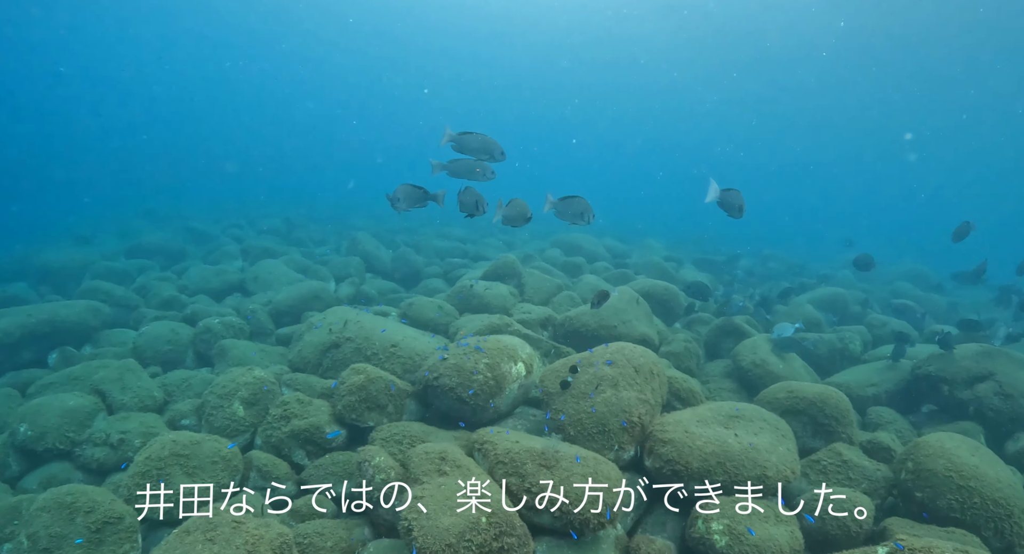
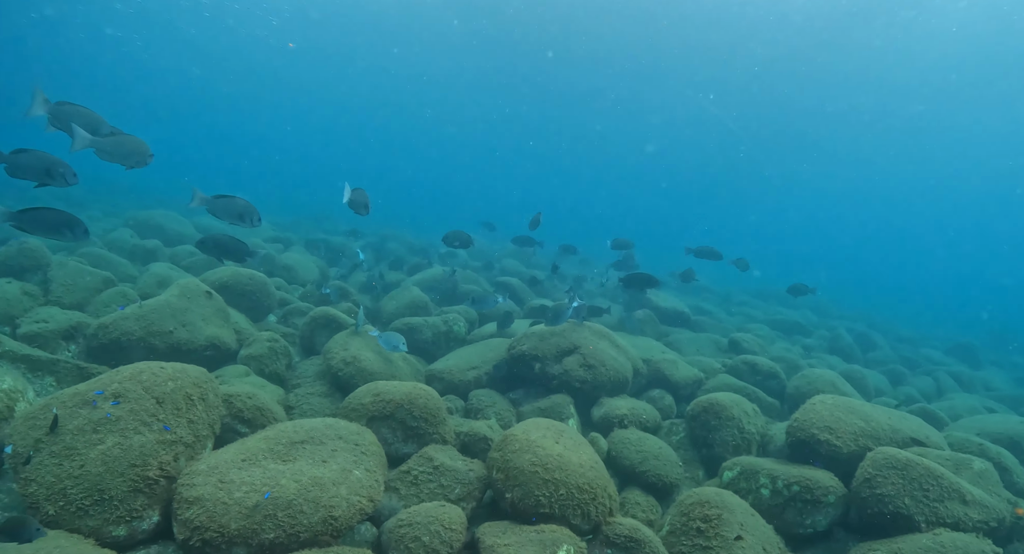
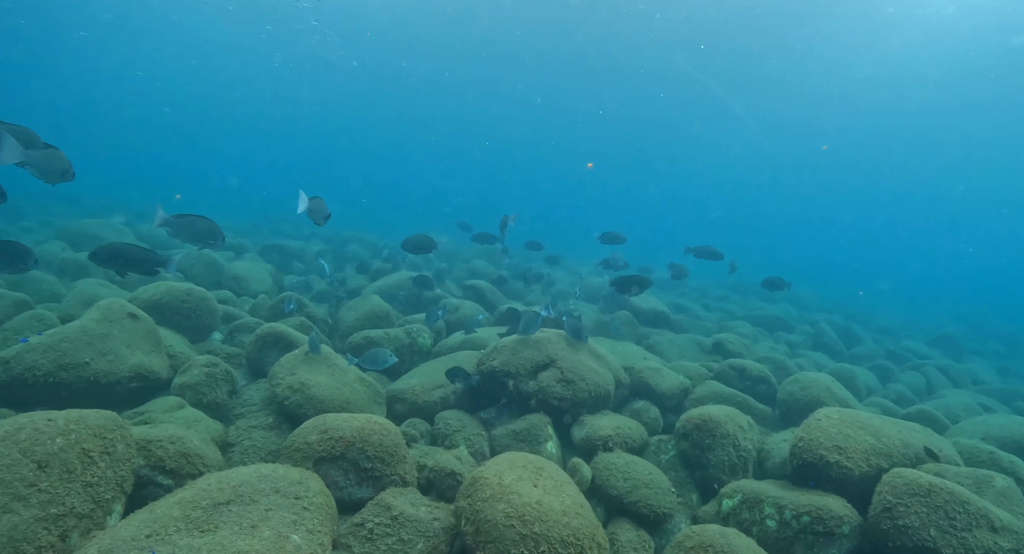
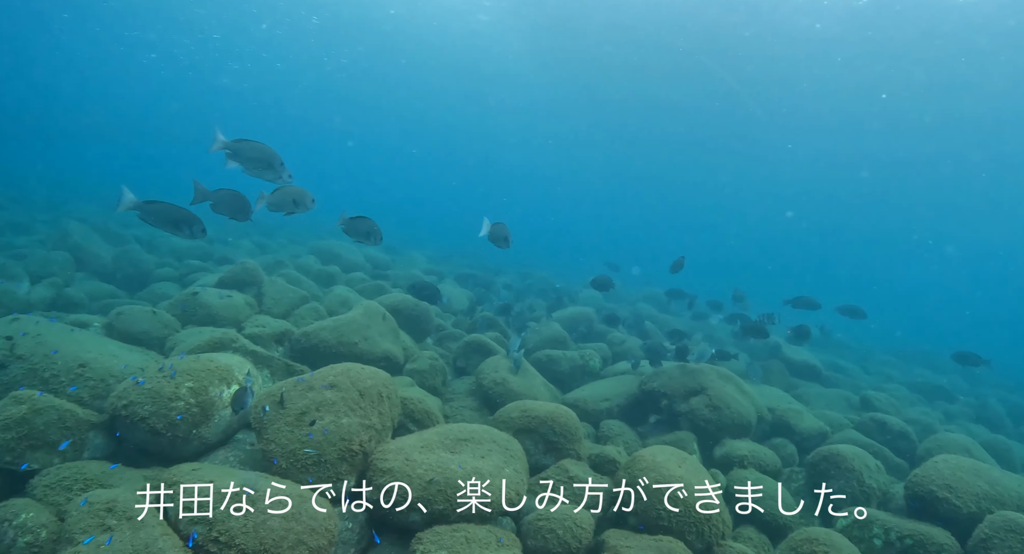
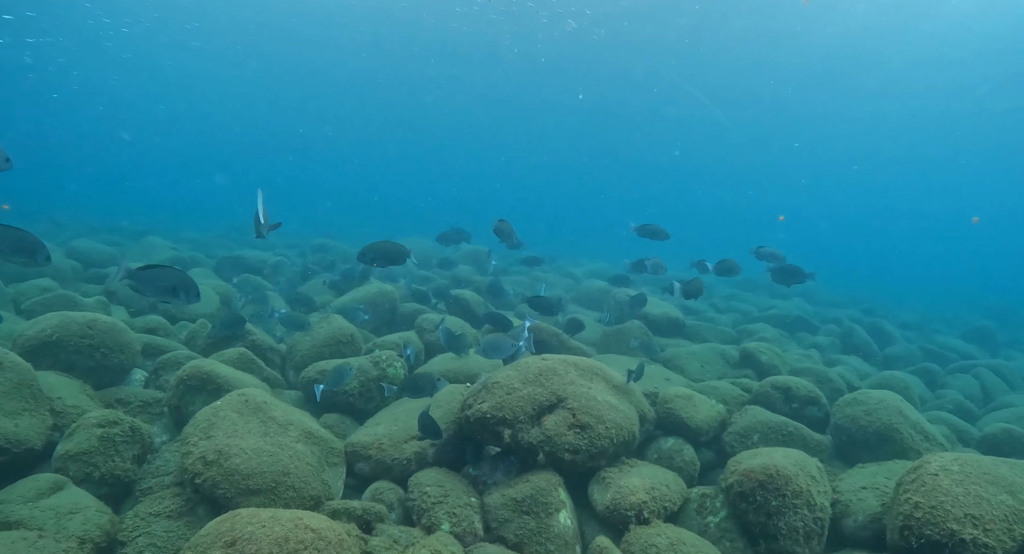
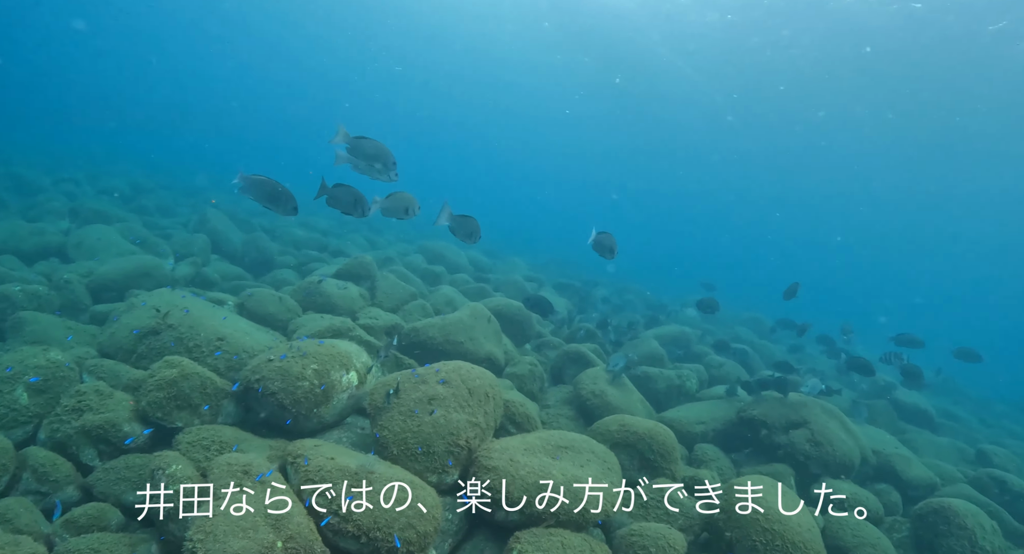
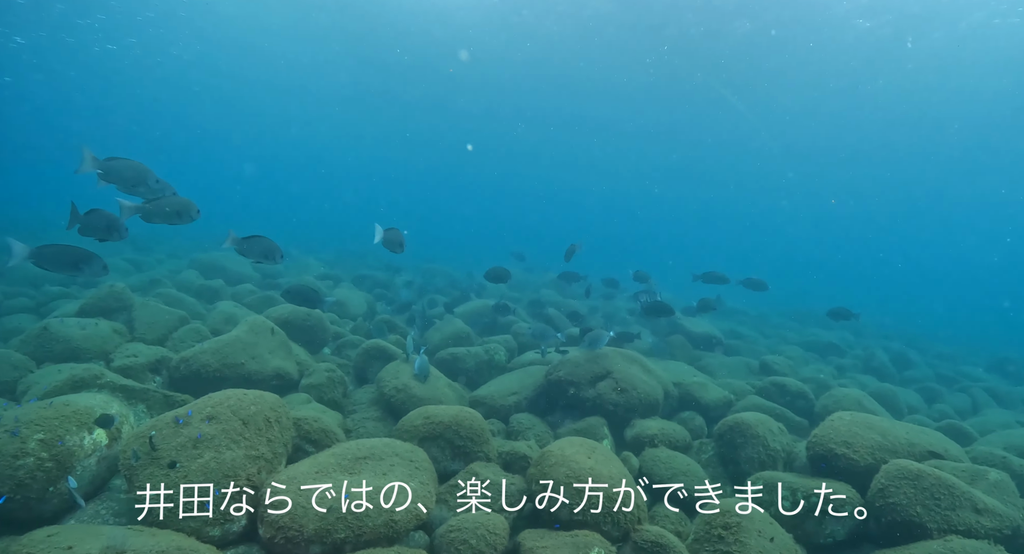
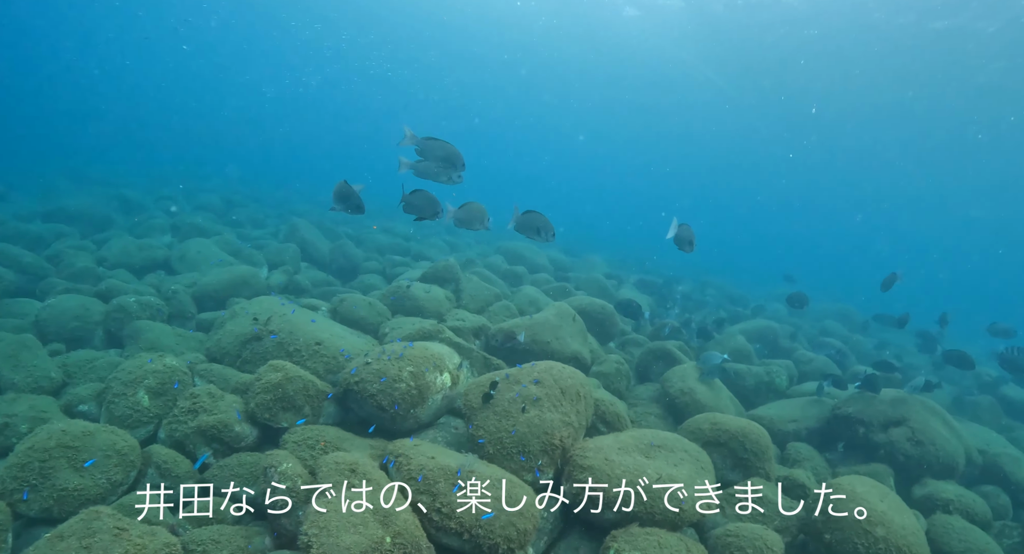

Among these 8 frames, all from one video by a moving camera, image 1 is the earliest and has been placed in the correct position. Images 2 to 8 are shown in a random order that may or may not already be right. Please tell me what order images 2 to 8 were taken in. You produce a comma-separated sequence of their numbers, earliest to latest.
8, 6, 4, 7, 2, 3, 5
